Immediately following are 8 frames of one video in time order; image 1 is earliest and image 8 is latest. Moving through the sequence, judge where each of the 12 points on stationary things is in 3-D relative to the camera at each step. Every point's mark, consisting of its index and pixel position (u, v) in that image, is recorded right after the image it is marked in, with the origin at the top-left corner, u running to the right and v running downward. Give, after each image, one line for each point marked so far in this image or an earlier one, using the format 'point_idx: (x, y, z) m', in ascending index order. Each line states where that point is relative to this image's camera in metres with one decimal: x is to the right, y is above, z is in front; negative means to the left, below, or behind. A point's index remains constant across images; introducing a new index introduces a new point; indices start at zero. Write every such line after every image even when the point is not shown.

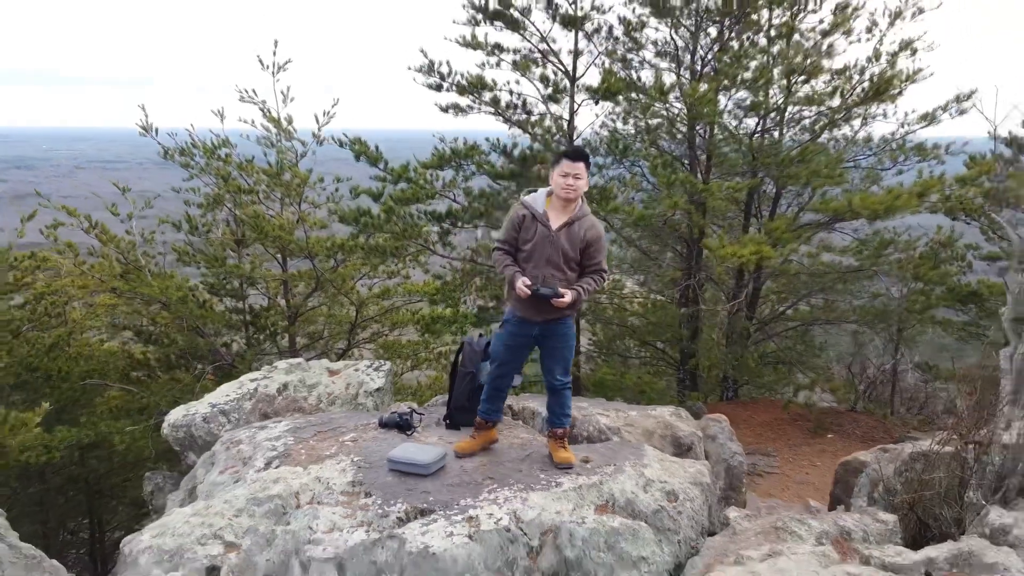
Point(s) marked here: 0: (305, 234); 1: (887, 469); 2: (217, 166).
0: (-2.1, +0.5, +8.4) m
1: (+1.9, -0.9, +4.3) m
2: (-2.9, +1.2, +8.3) m
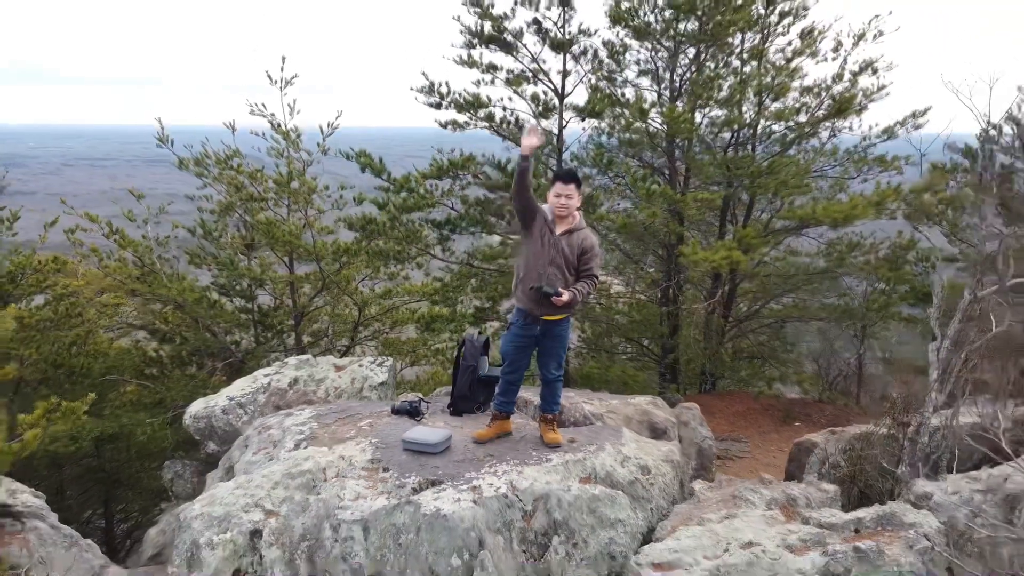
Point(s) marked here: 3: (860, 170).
0: (-2.2, +0.5, +9.0) m
1: (+1.9, -1.0, +4.9) m
2: (-3.0, +1.2, +8.8) m
3: (+3.4, +1.1, +8.0) m
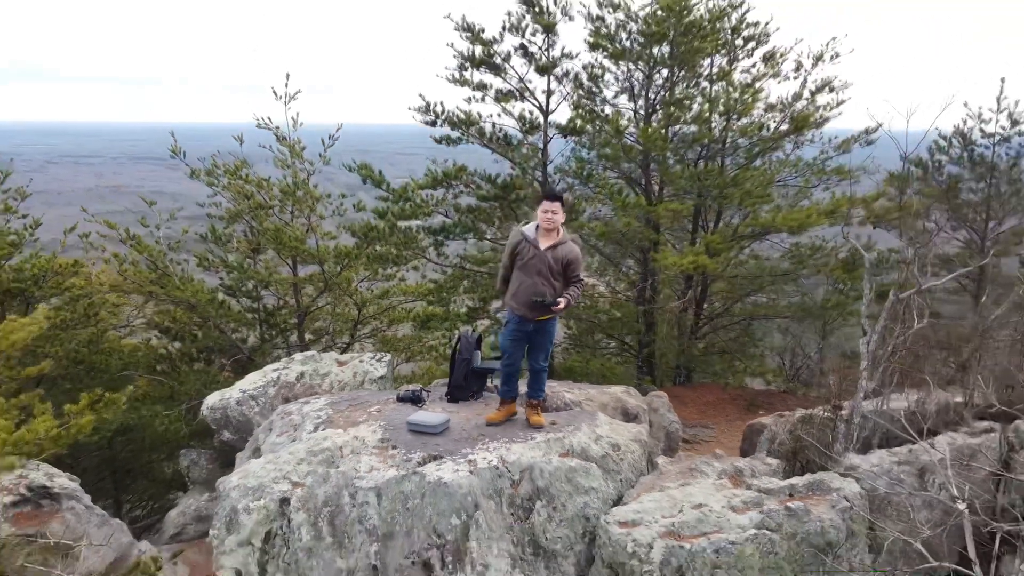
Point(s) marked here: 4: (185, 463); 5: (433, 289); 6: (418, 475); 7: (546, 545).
0: (-2.3, +0.5, +9.6) m
1: (+1.8, -1.0, +5.7) m
2: (-3.1, +1.2, +9.5) m
3: (+3.3, +1.1, +8.7) m
4: (-3.4, -1.8, +8.7) m
5: (-0.9, 0.0, +9.5) m
6: (-0.5, -1.0, +4.6) m
7: (+0.2, -1.4, +4.5) m
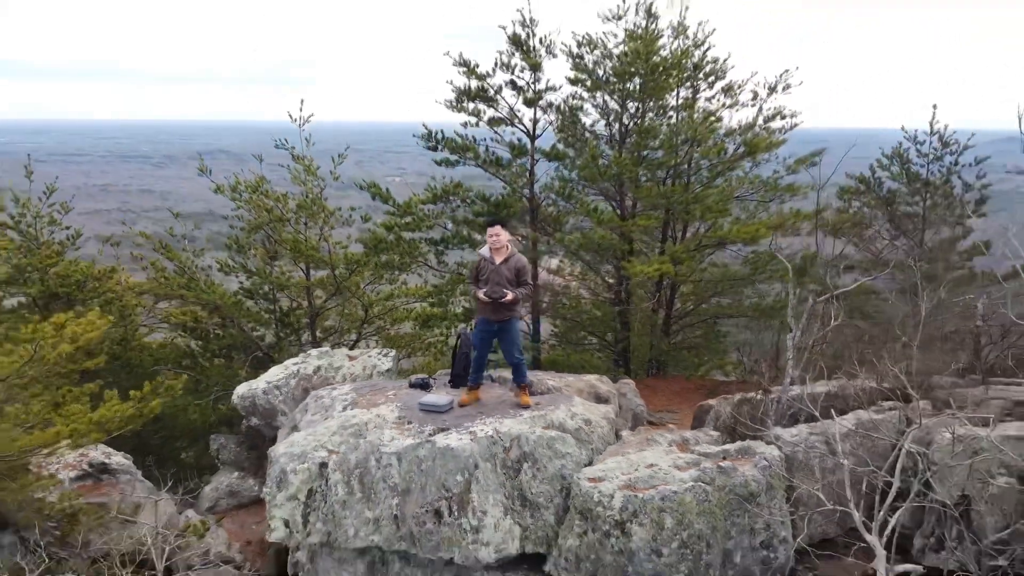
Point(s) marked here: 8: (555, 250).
0: (-2.4, +0.5, +10.8) m
1: (+1.8, -1.0, +6.9) m
2: (-3.3, +1.1, +10.6) m
3: (+3.1, +1.1, +9.9) m
4: (-3.5, -1.9, +9.8) m
5: (-1.0, 0.0, +10.7) m
6: (-0.6, -1.1, +5.8) m
7: (+0.1, -1.4, +5.7) m
8: (+0.5, +0.5, +10.2) m
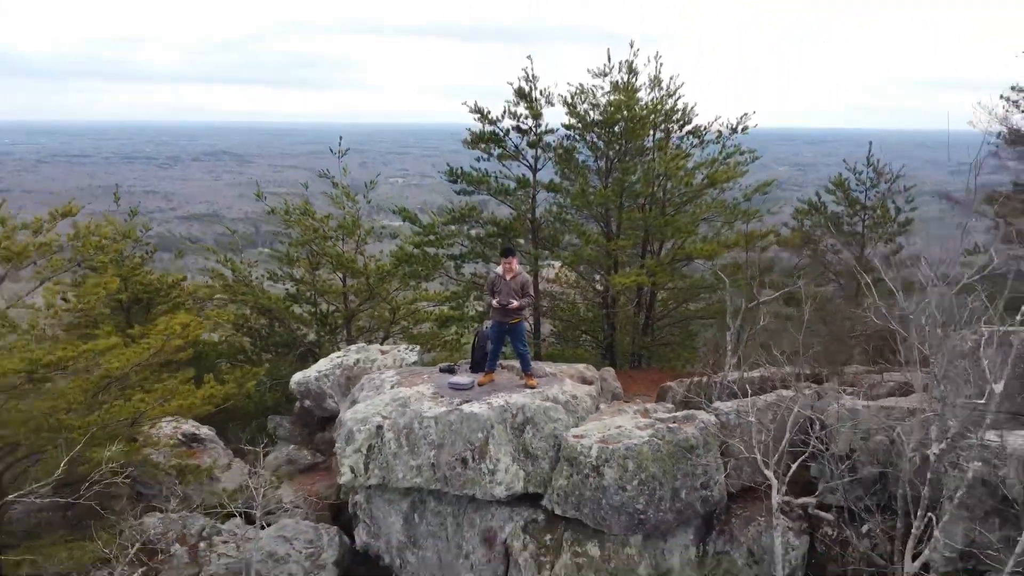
0: (-2.3, +0.4, +12.9) m
1: (+1.8, -1.1, +8.9) m
2: (-3.2, +1.0, +12.7) m
3: (+3.2, +1.0, +12.0) m
4: (-3.5, -2.0, +11.9) m
5: (-1.0, -0.1, +12.8) m
6: (-0.5, -1.2, +7.8) m
7: (+0.2, -1.5, +7.7) m
8: (+0.6, +0.4, +12.2) m
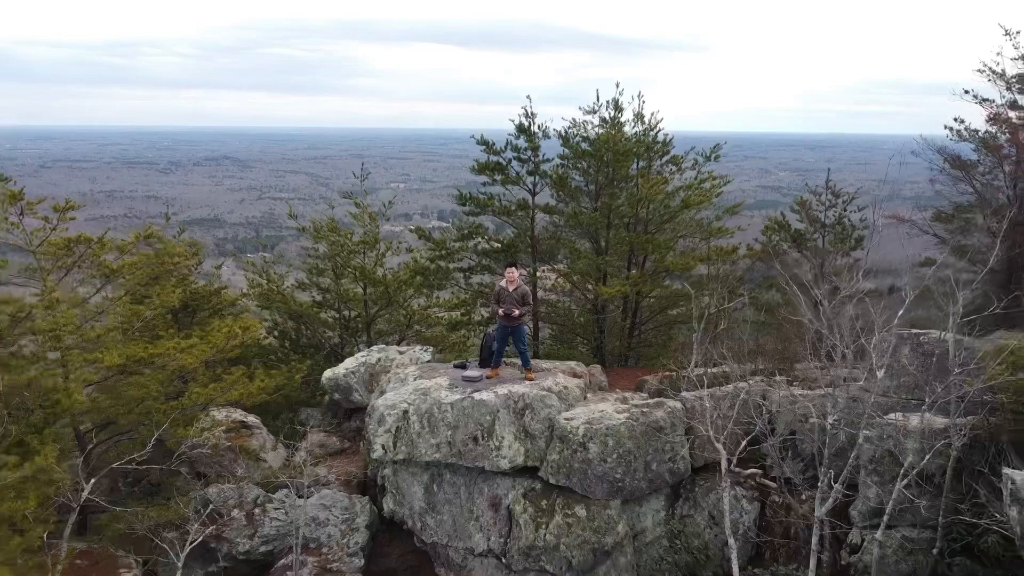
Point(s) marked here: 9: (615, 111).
0: (-2.3, +0.2, +14.6) m
1: (+1.9, -1.2, +10.6) m
2: (-3.2, +0.9, +14.4) m
3: (+3.3, +0.9, +13.7) m
4: (-3.4, -2.1, +13.6) m
5: (-0.9, -0.3, +14.5) m
6: (-0.5, -1.3, +9.6) m
7: (+0.2, -1.6, +9.4) m
8: (+0.6, +0.3, +14.0) m
9: (+1.7, +2.8, +13.2) m
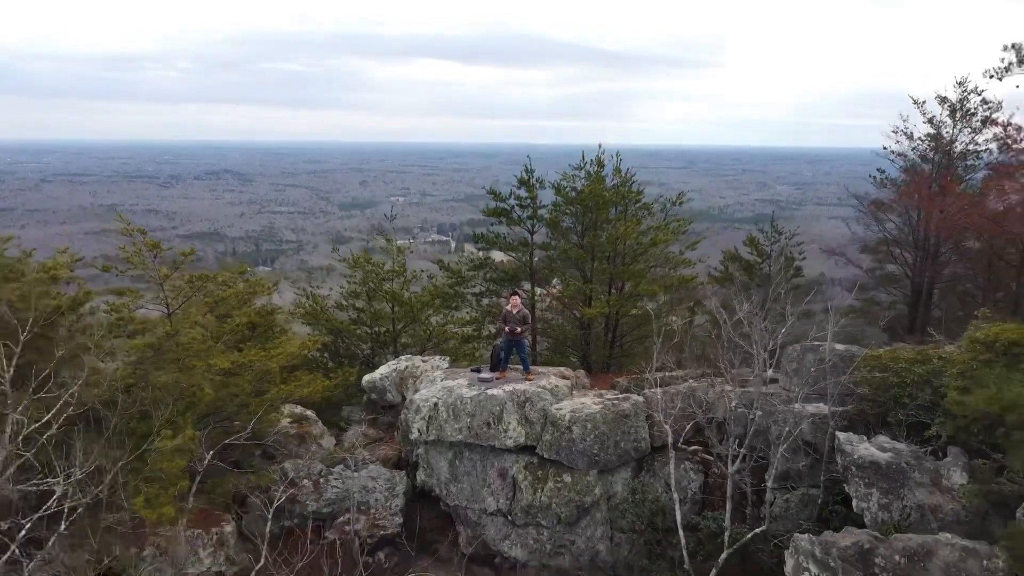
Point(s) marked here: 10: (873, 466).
0: (-2.2, -0.2, +17.8) m
1: (+1.9, -1.6, +13.8) m
2: (-3.1, +0.5, +17.6) m
3: (+3.3, +0.4, +16.9) m
4: (-3.4, -2.5, +16.8) m
5: (-0.9, -0.7, +17.7) m
6: (-0.4, -1.6, +12.7) m
7: (+0.3, -2.0, +12.6) m
8: (+0.7, -0.1, +17.1) m
9: (+1.7, +2.4, +16.4) m
10: (+3.8, -1.9, +8.7) m
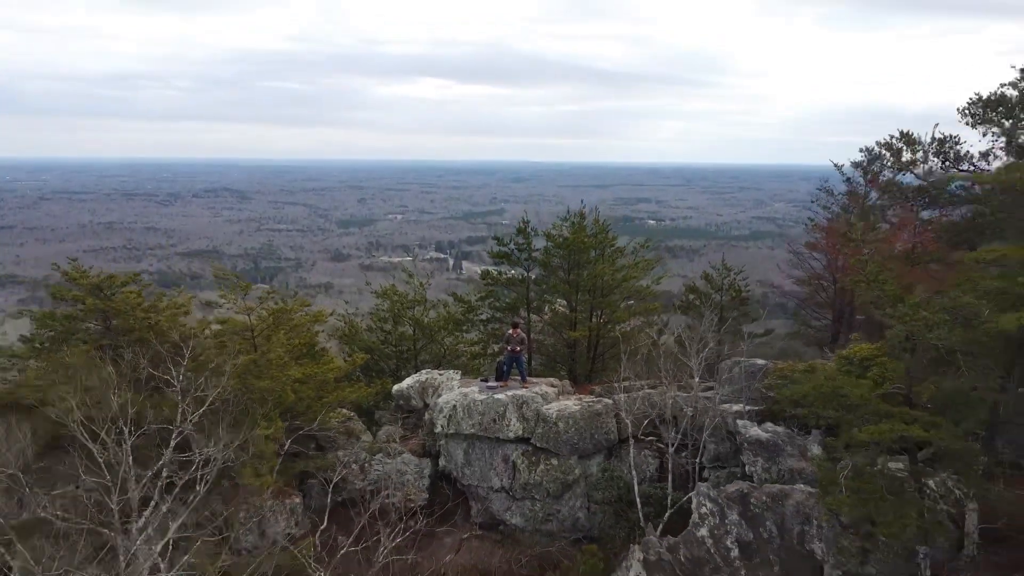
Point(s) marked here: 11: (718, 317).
0: (-2.2, -0.9, +21.8) m
1: (+1.9, -2.2, +17.8) m
2: (-3.1, -0.2, +21.6) m
3: (+3.3, -0.2, +20.9) m
4: (-3.4, -3.2, +20.7) m
5: (-0.9, -1.4, +21.7) m
6: (-0.4, -2.2, +16.7) m
7: (+0.3, -2.6, +16.6) m
8: (+0.7, -0.8, +21.2) m
9: (+1.7, +1.7, +20.5) m
10: (+3.8, -2.4, +12.8) m
11: (+5.0, -0.7, +19.9) m
